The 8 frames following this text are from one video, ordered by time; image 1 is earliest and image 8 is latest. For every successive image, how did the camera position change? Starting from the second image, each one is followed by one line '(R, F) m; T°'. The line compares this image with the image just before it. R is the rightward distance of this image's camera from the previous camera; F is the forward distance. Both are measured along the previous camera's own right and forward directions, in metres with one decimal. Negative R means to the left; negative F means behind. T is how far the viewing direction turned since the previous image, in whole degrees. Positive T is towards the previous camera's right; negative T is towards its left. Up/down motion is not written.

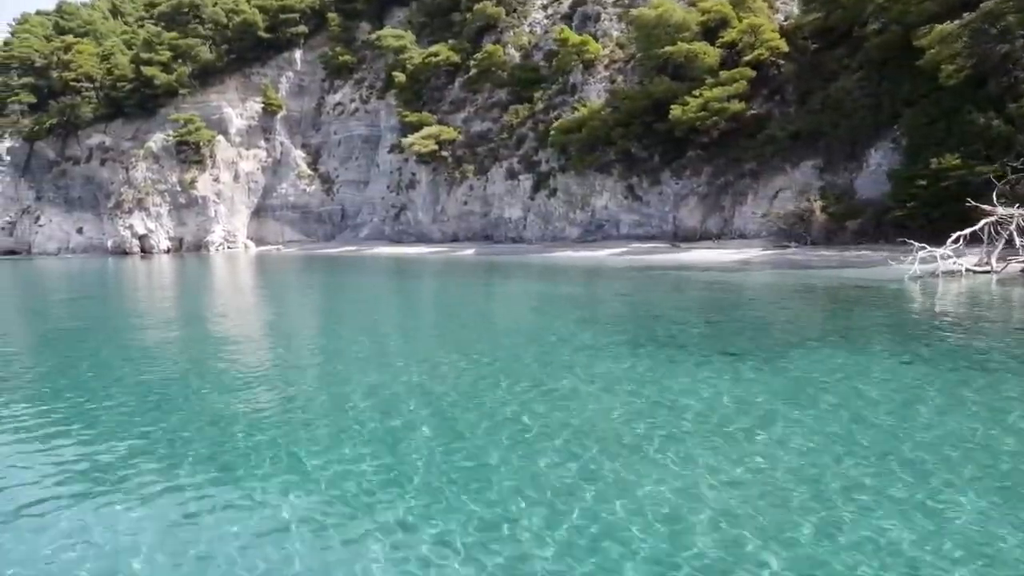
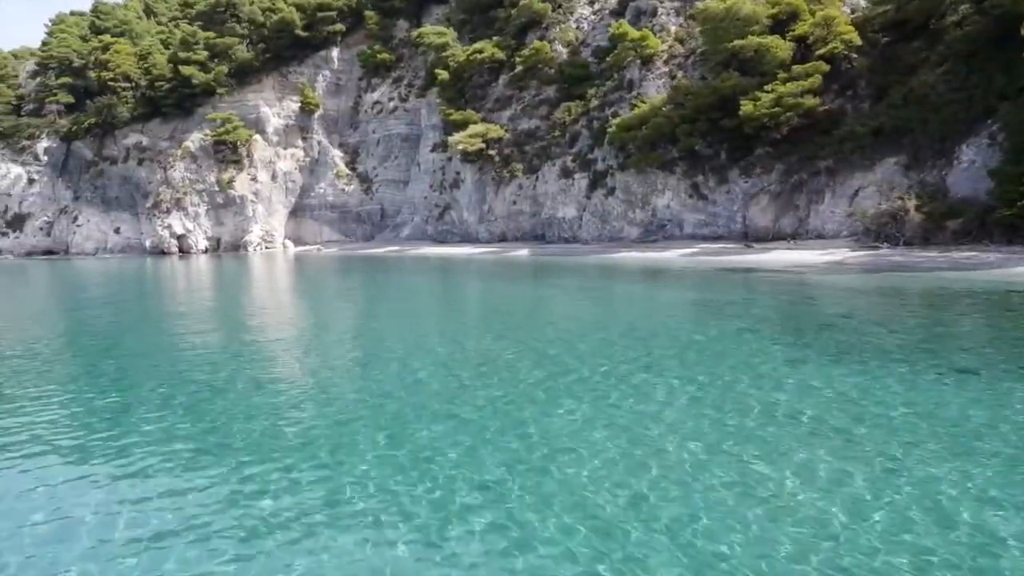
(-2.0, +0.8) m; -1°
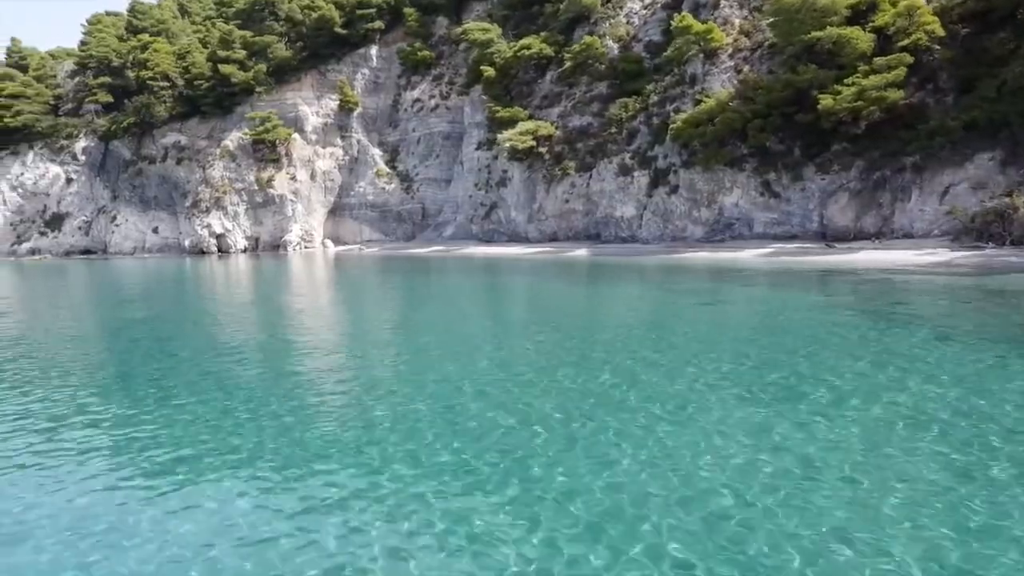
(-2.0, +0.9) m; -1°
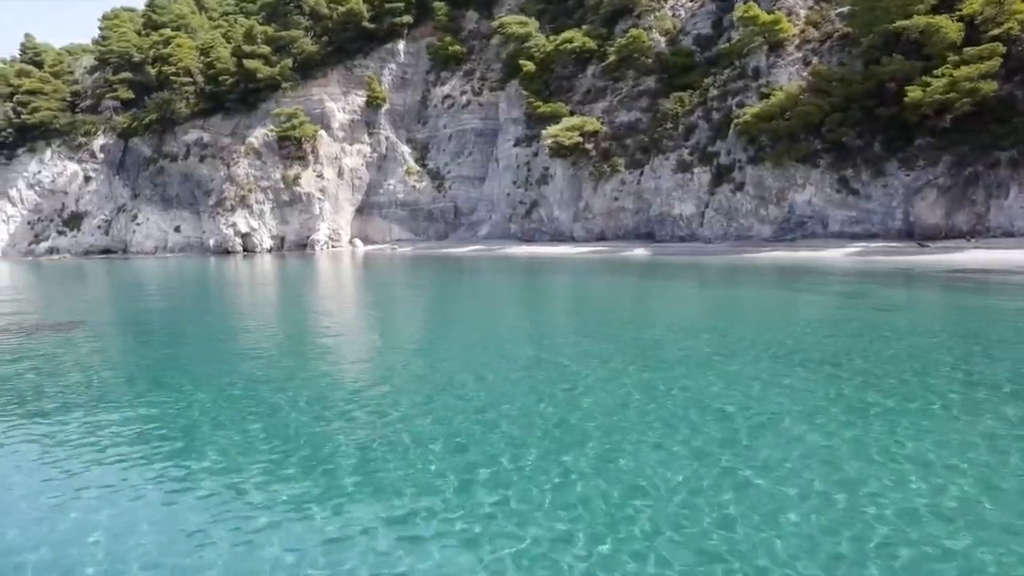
(-2.7, +1.3) m; 0°
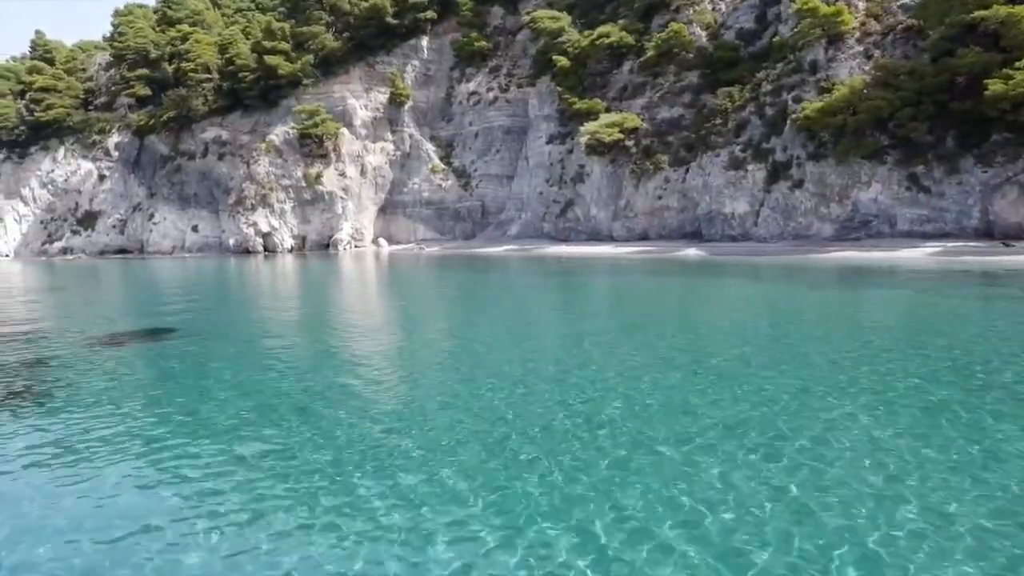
(-2.3, +1.2) m; 0°
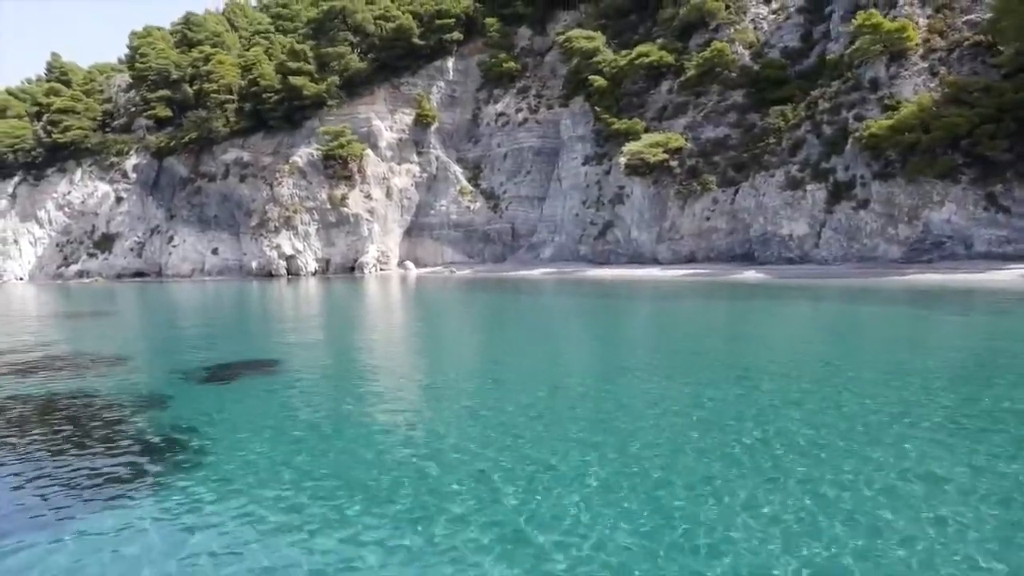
(-2.4, +1.3) m; 0°
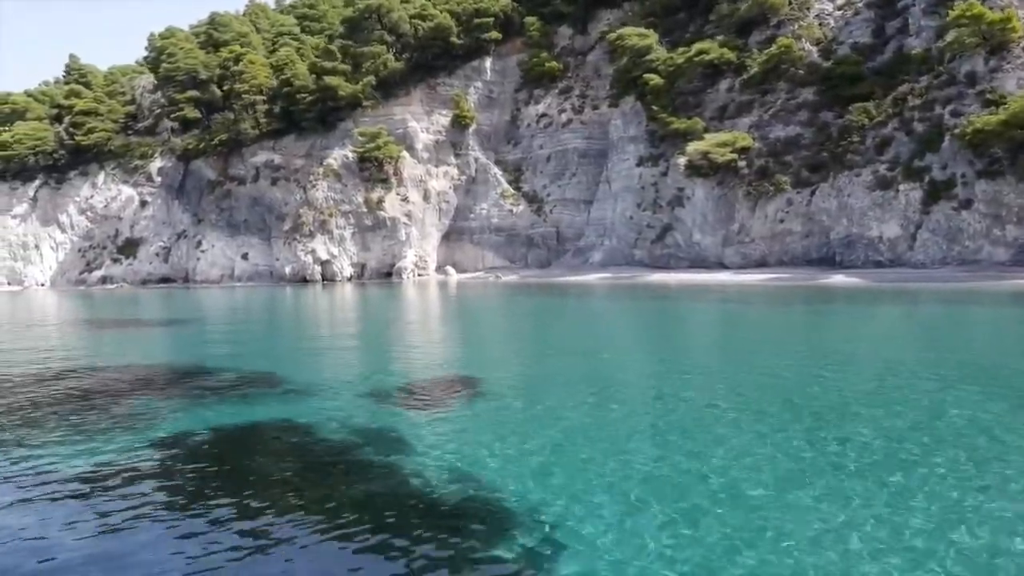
(-3.4, +1.8) m; 0°
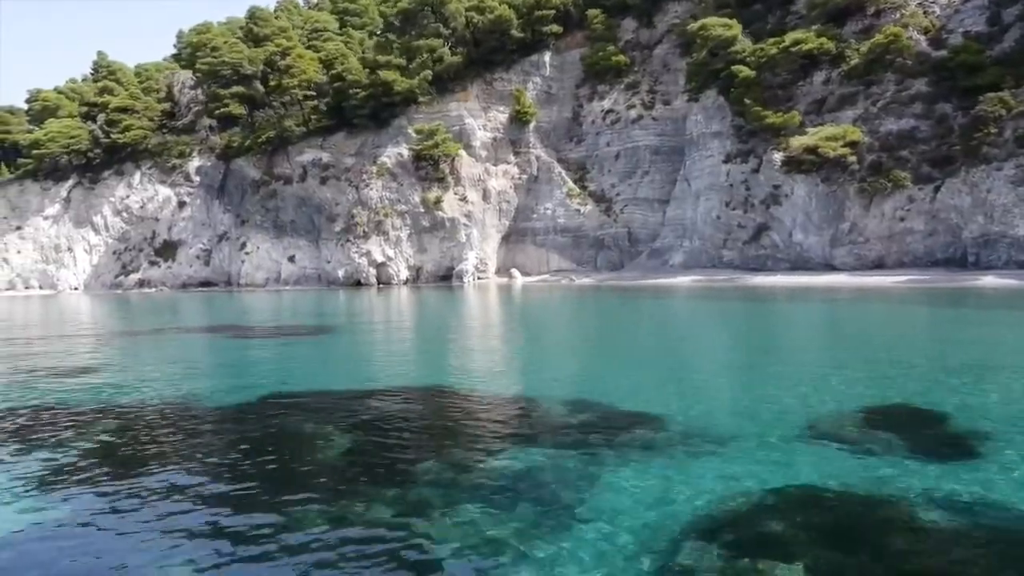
(-5.0, +2.5) m; 0°
